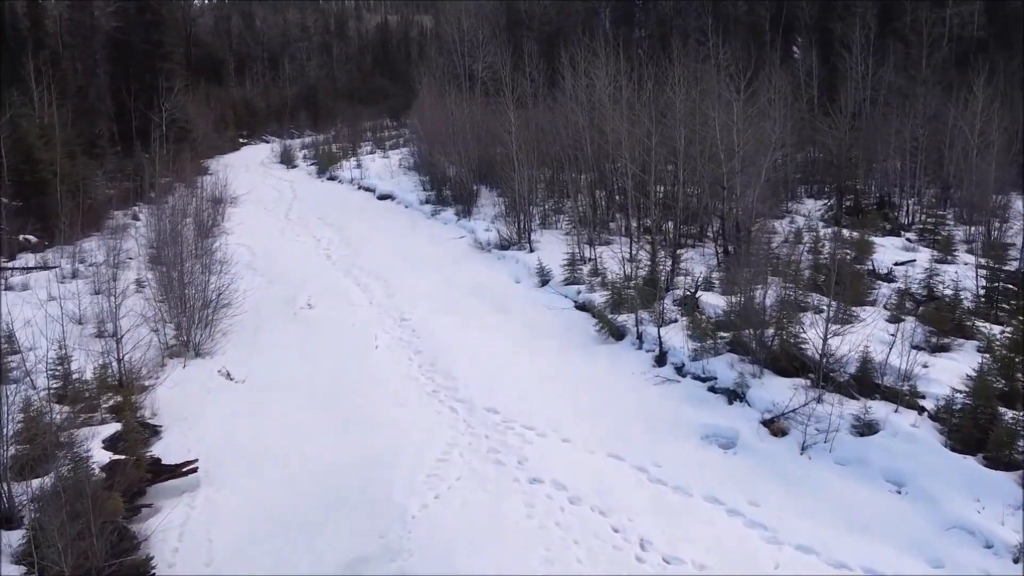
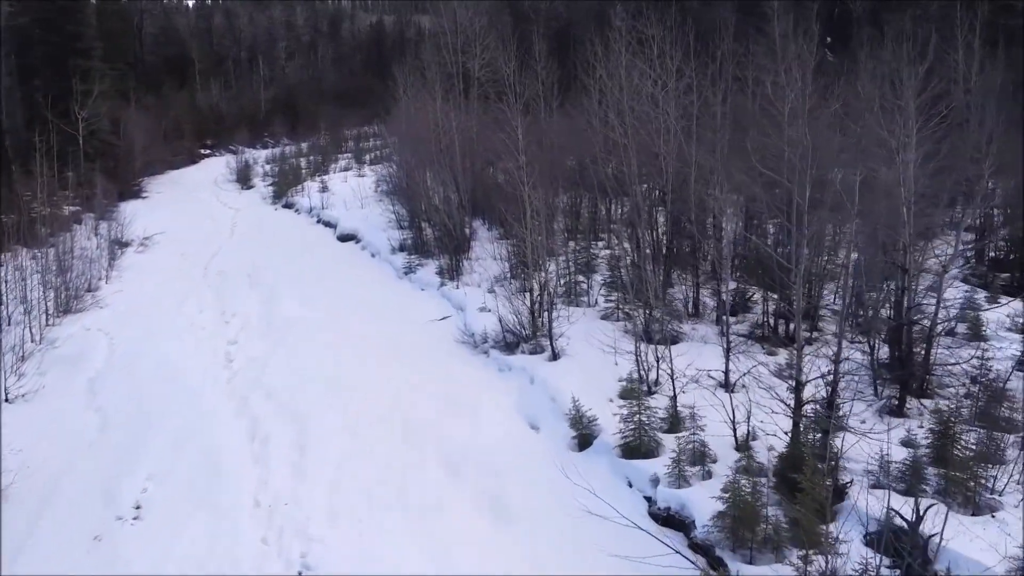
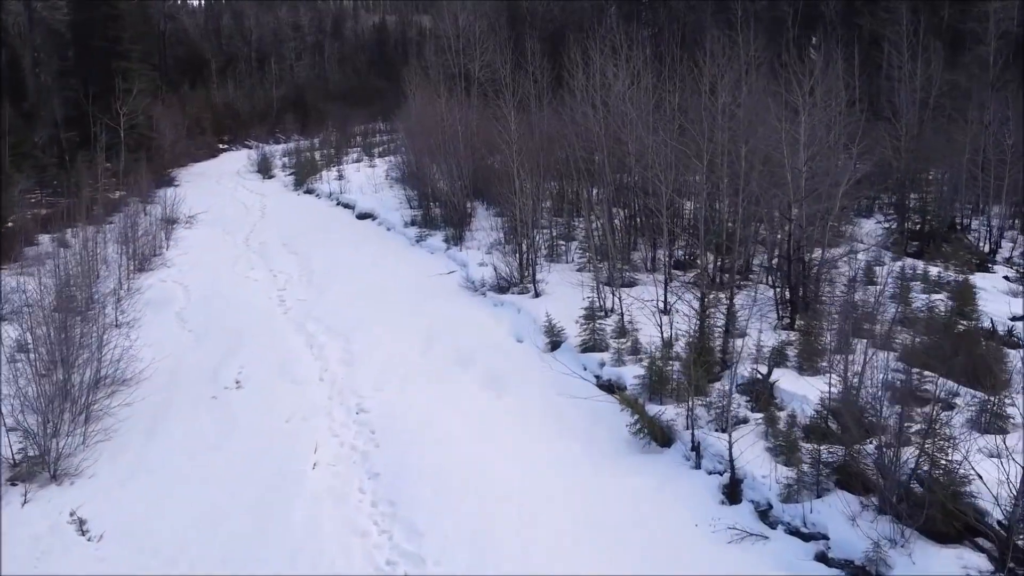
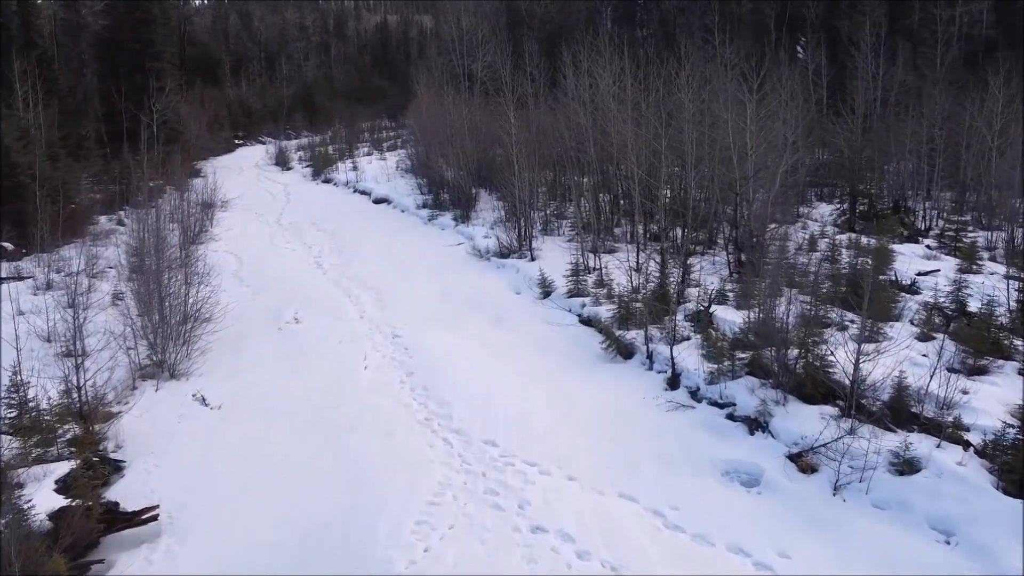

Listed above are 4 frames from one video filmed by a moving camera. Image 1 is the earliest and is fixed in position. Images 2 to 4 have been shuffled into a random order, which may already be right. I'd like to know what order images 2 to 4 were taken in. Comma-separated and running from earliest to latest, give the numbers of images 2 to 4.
4, 3, 2
